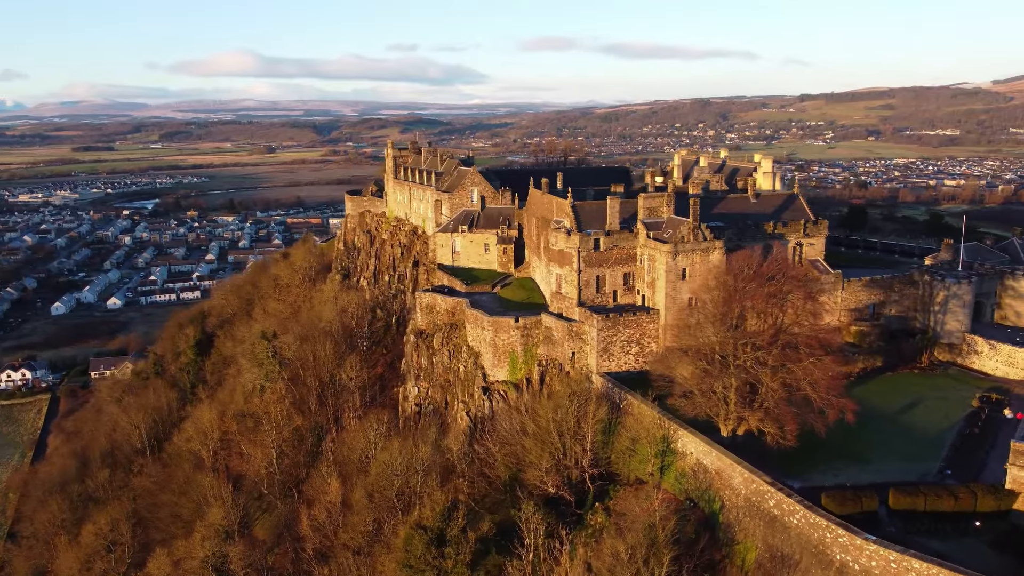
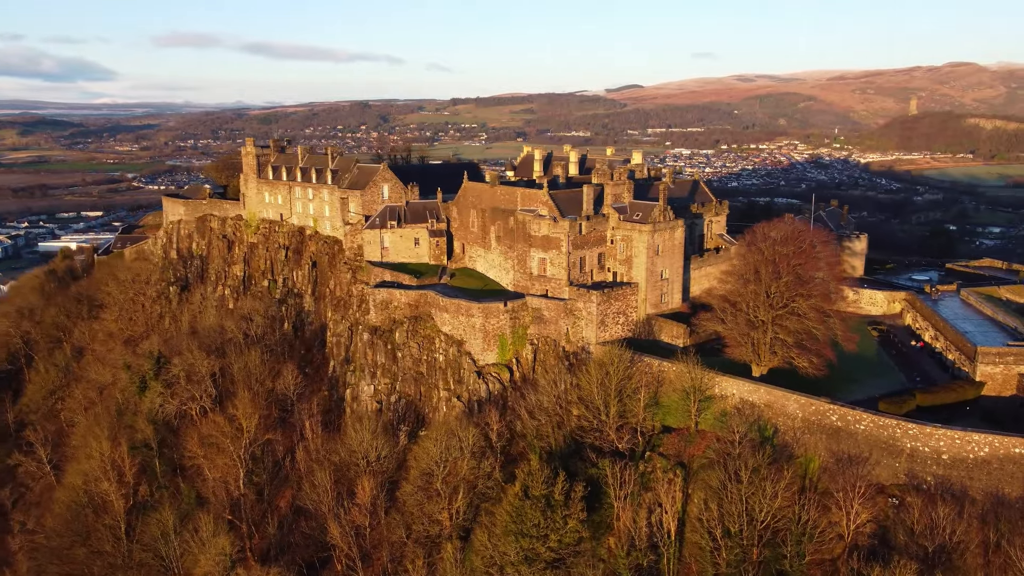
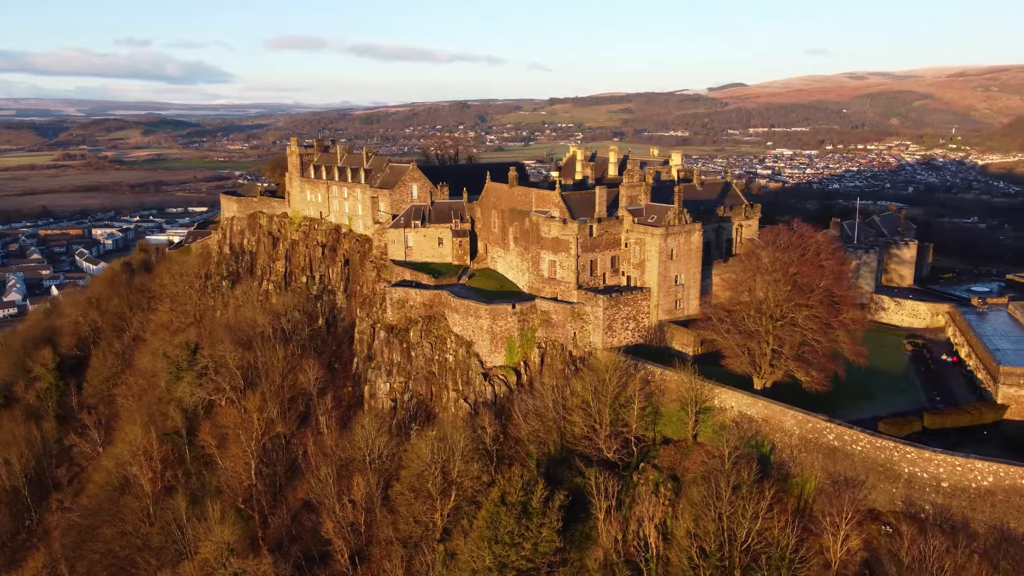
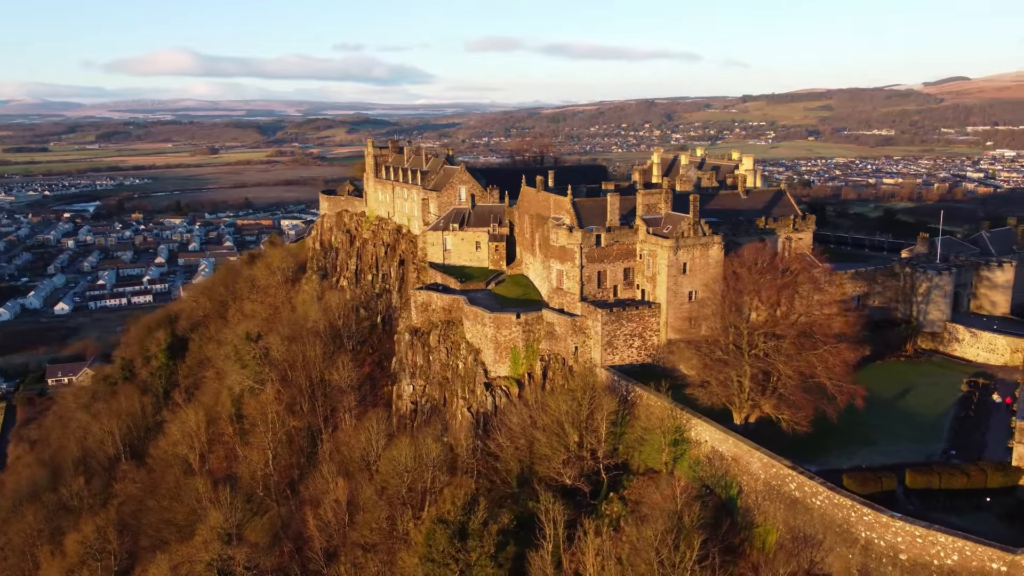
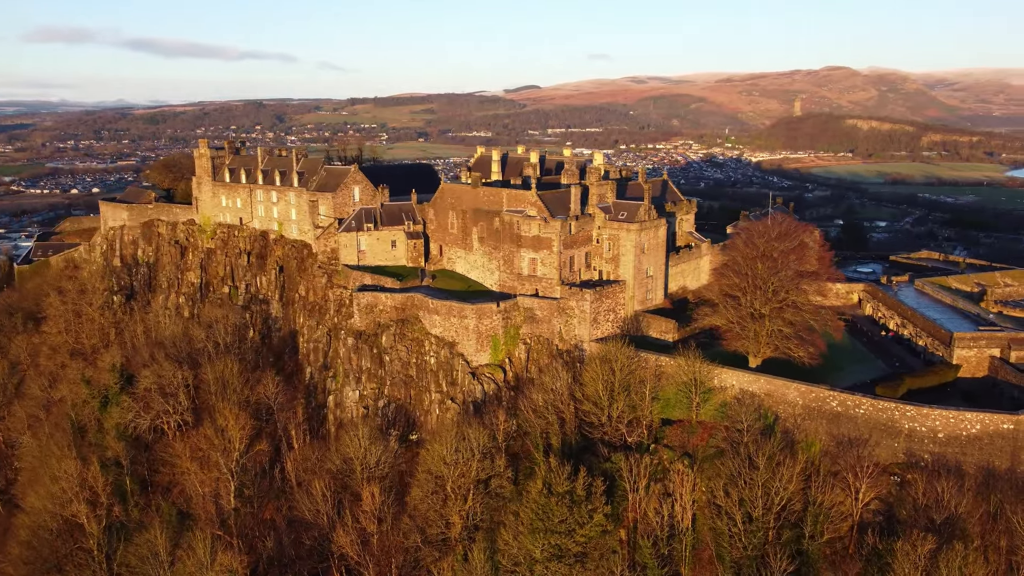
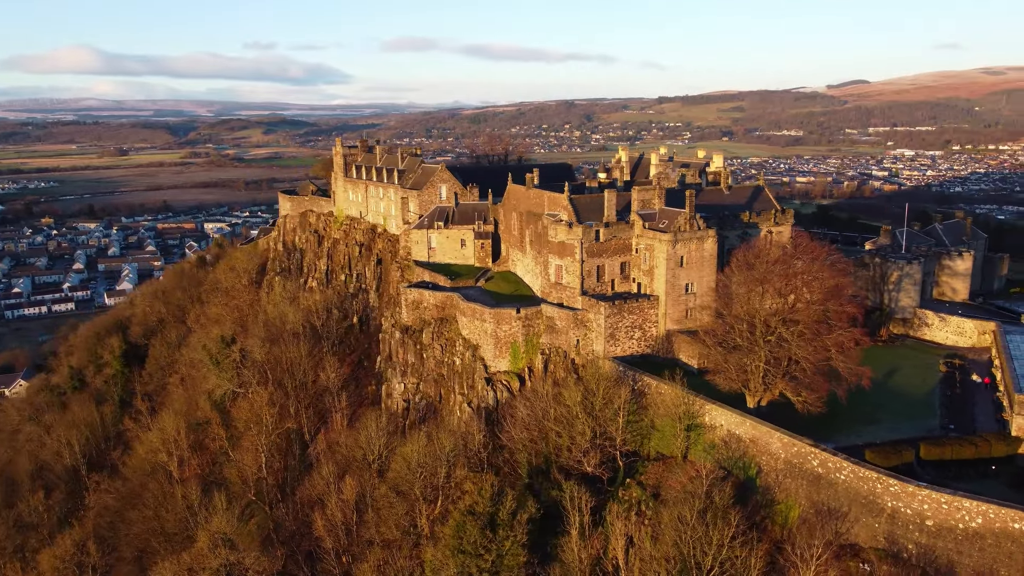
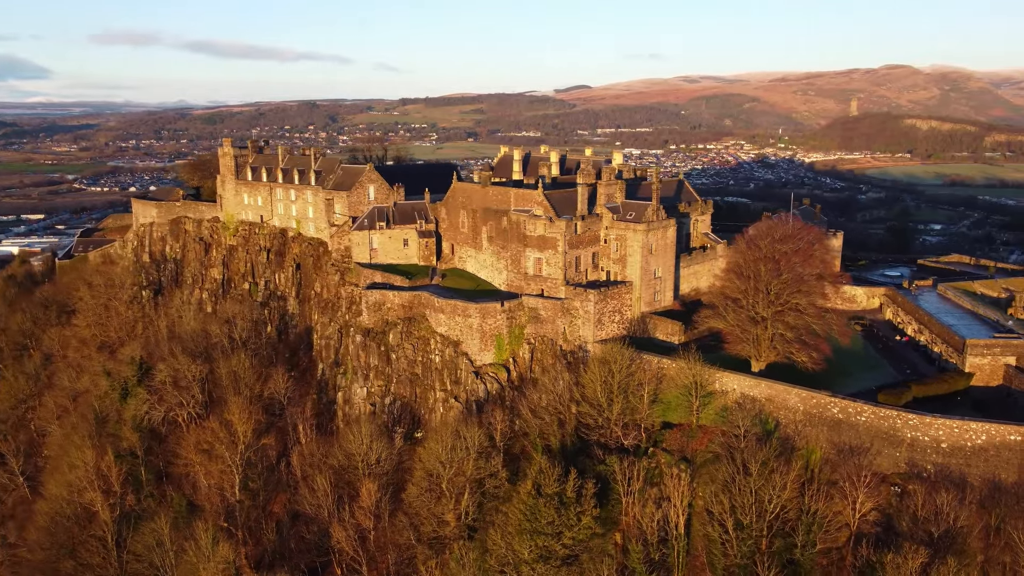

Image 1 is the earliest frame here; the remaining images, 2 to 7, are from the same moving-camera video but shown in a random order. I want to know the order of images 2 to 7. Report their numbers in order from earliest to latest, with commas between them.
4, 6, 3, 2, 7, 5
